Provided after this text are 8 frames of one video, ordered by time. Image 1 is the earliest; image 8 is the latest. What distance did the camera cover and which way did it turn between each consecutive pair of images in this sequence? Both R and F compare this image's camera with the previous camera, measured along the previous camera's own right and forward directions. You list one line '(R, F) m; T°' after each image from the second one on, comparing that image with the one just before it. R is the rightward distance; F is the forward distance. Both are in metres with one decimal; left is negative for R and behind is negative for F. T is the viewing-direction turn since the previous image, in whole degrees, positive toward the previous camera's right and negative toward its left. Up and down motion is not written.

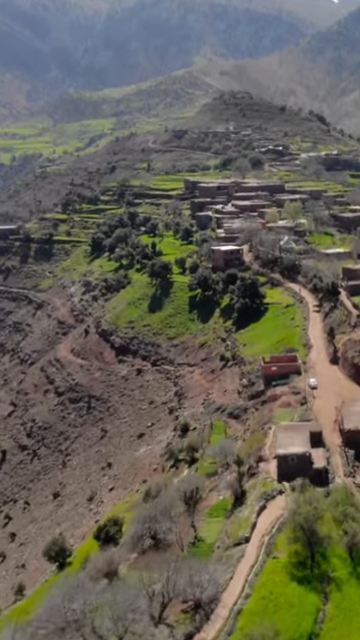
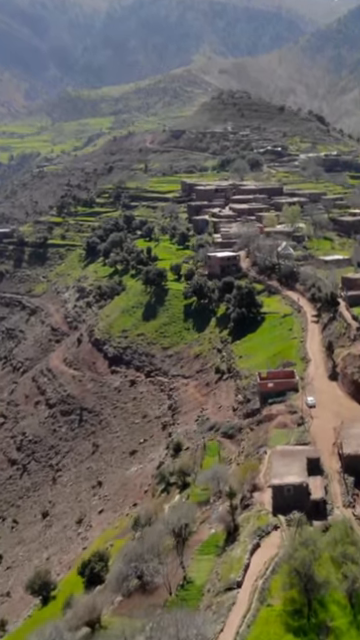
(+0.4, +1.9) m; 0°
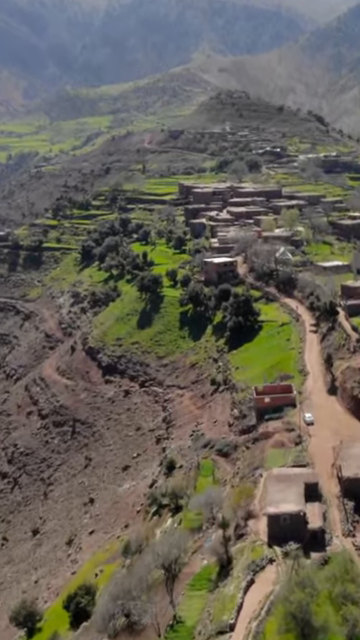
(+0.3, +1.6) m; 0°
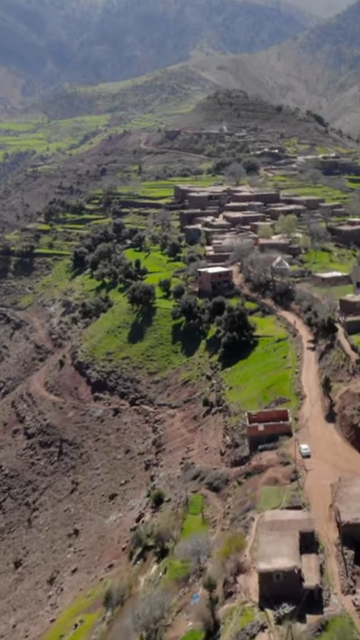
(+0.6, +2.8) m; 0°
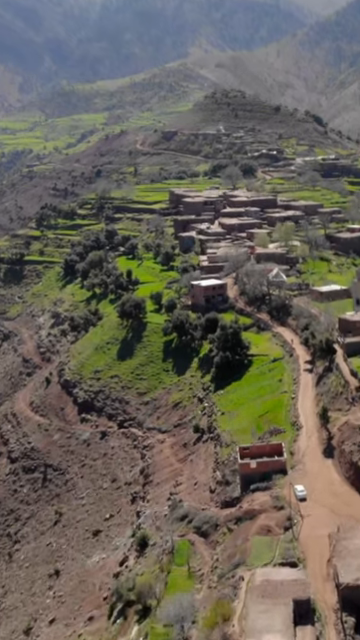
(+0.7, +3.1) m; 0°
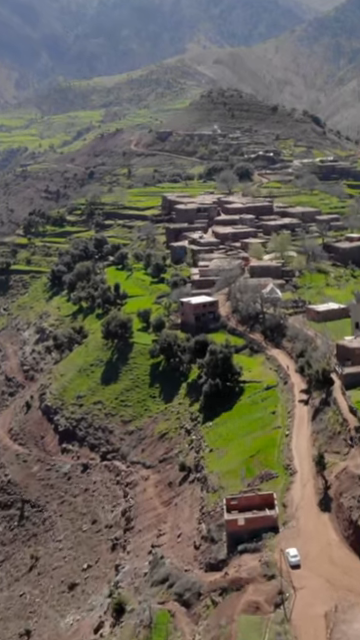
(+0.8, +4.0) m; 0°
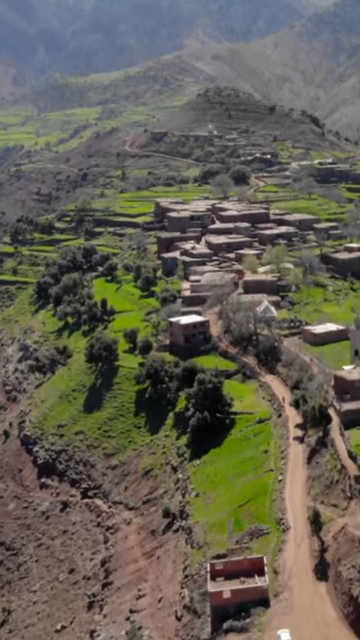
(+0.8, +4.0) m; 0°
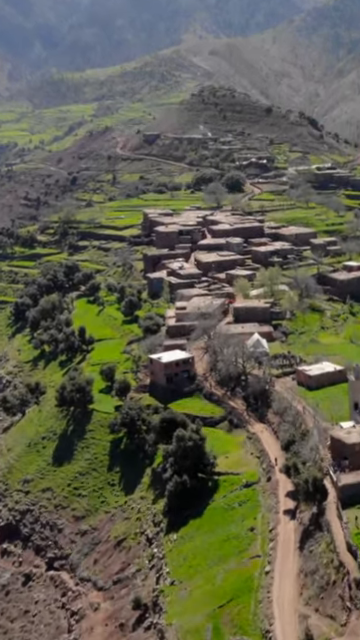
(+1.3, +6.1) m; 0°
